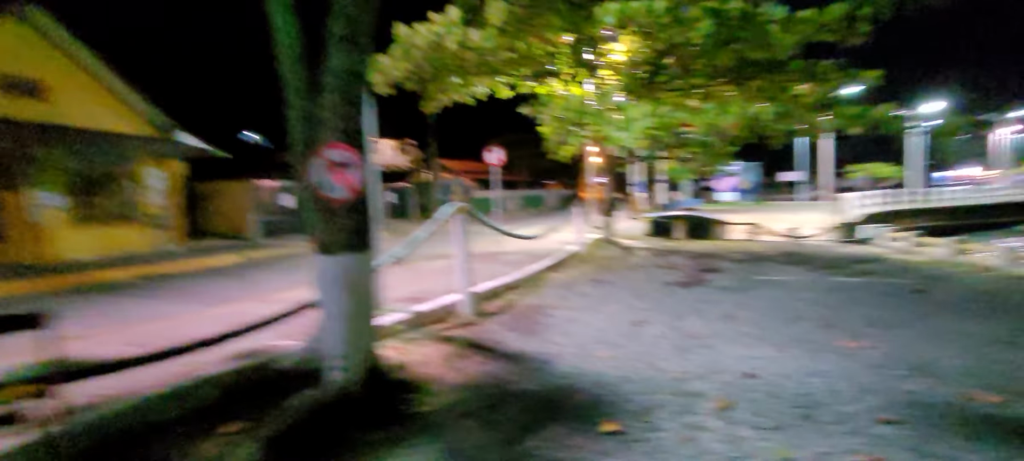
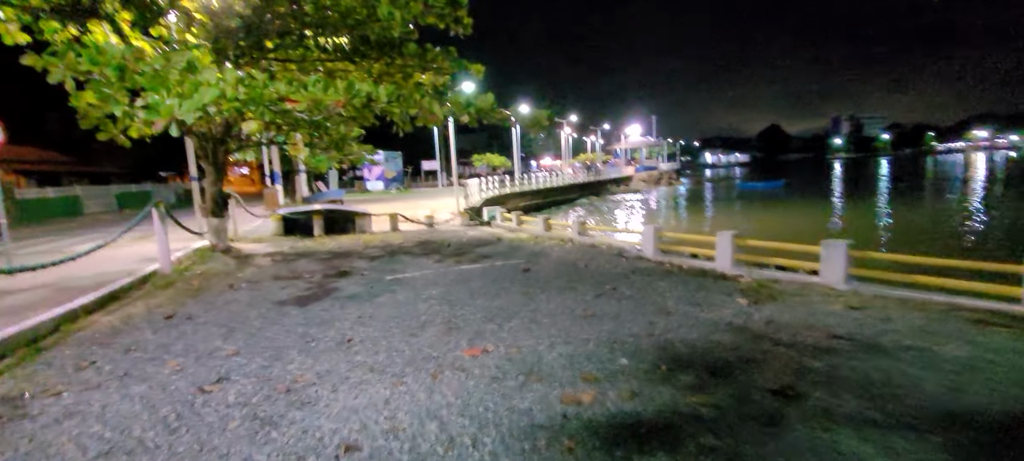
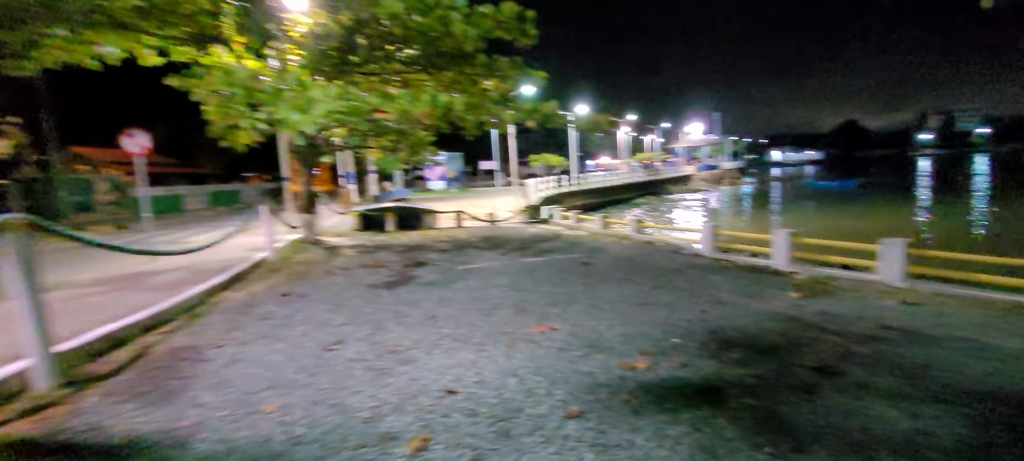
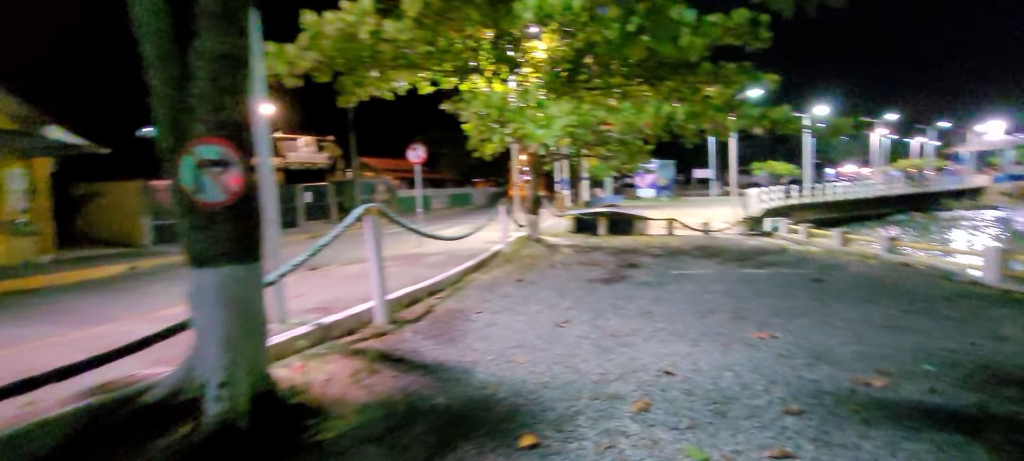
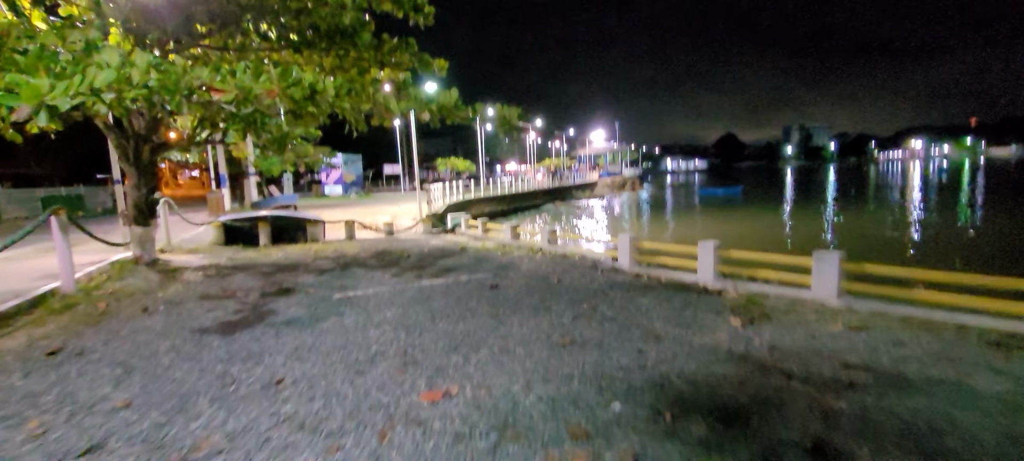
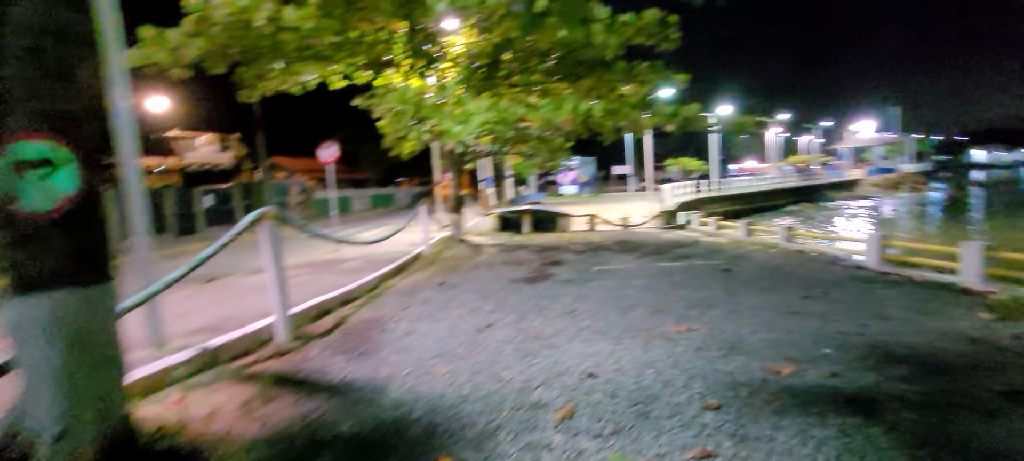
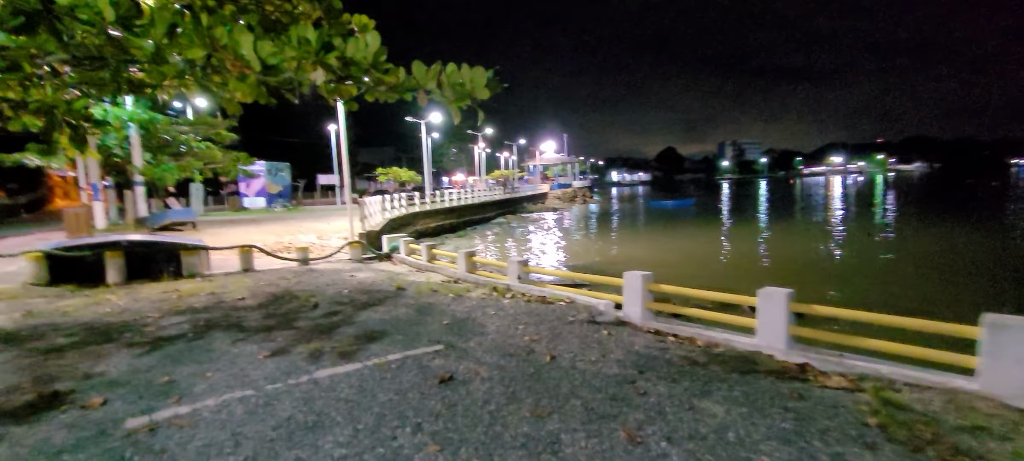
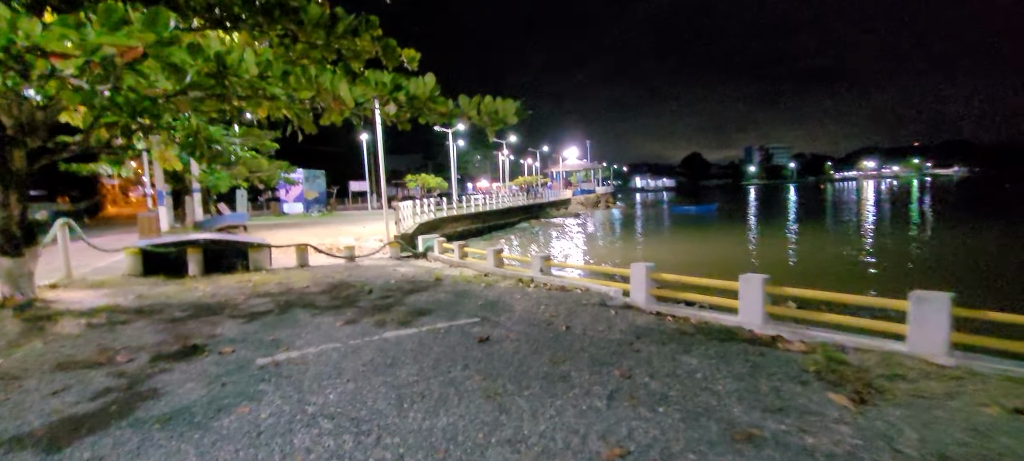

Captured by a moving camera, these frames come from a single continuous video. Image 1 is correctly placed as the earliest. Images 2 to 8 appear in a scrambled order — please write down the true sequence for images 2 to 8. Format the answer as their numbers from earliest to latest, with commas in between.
4, 6, 3, 2, 5, 8, 7
